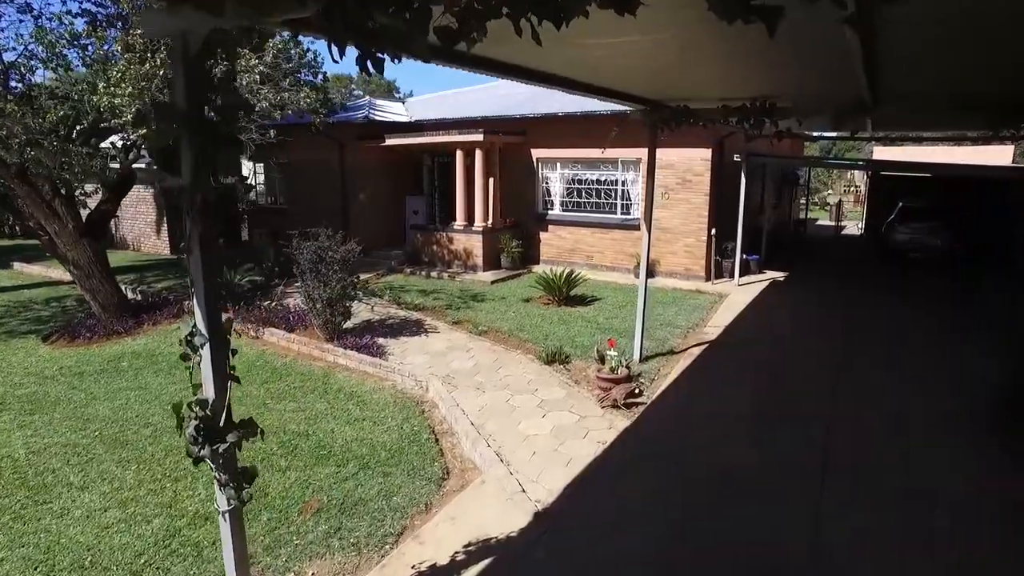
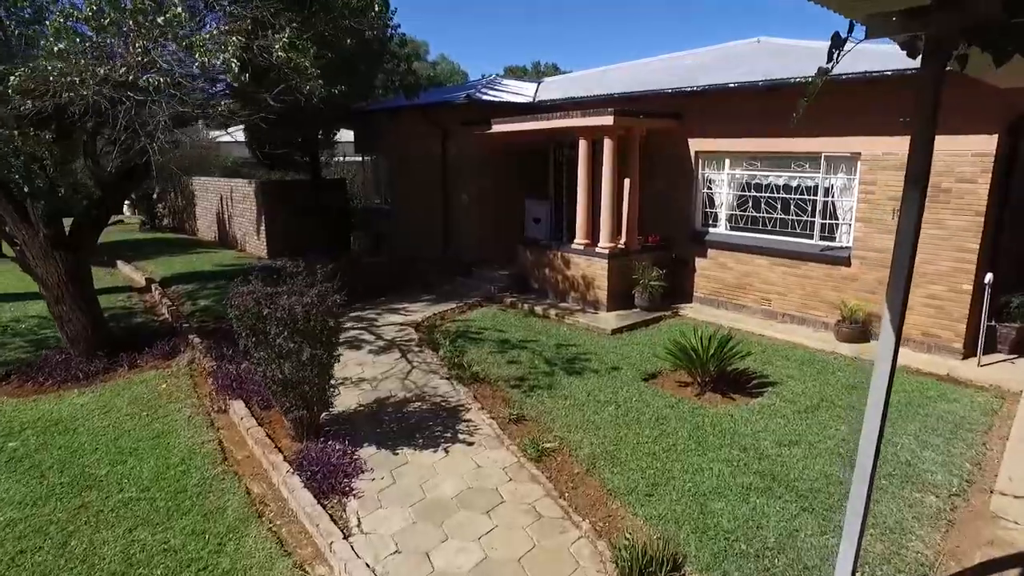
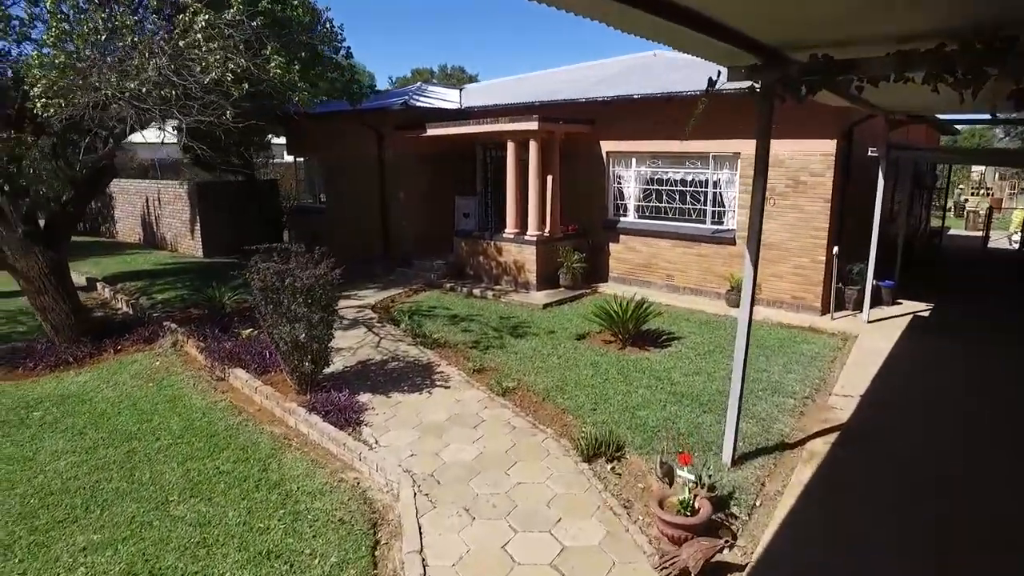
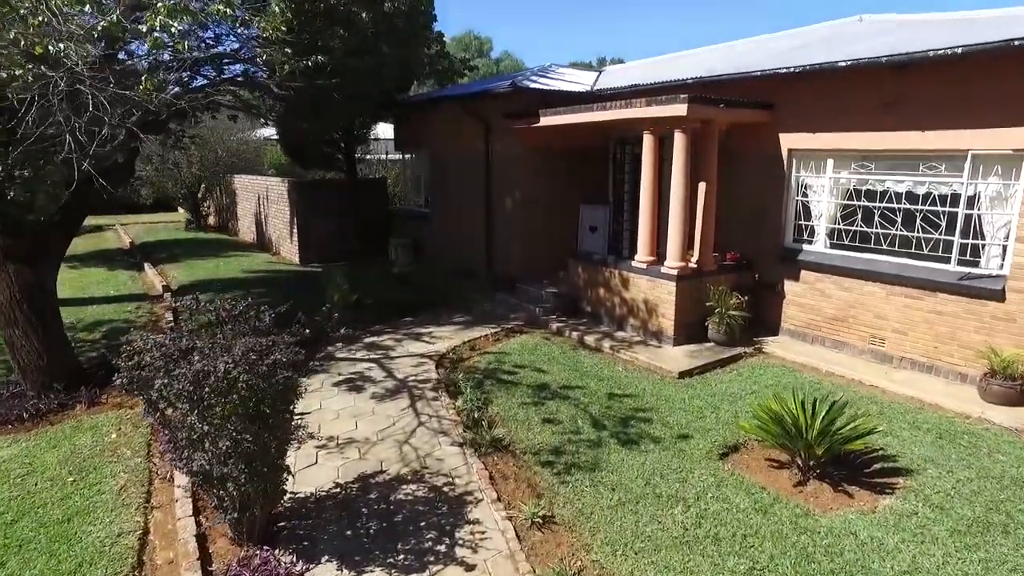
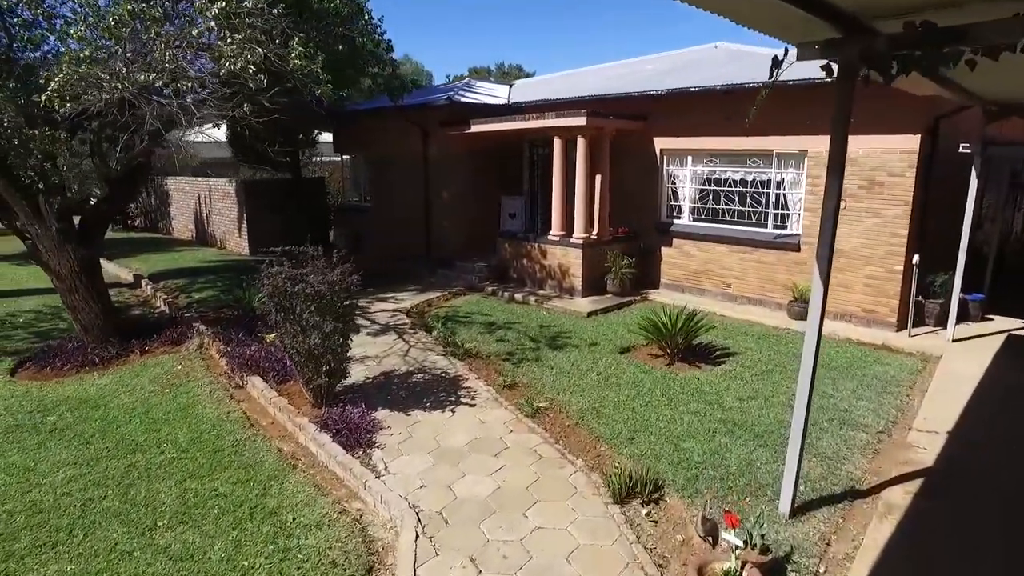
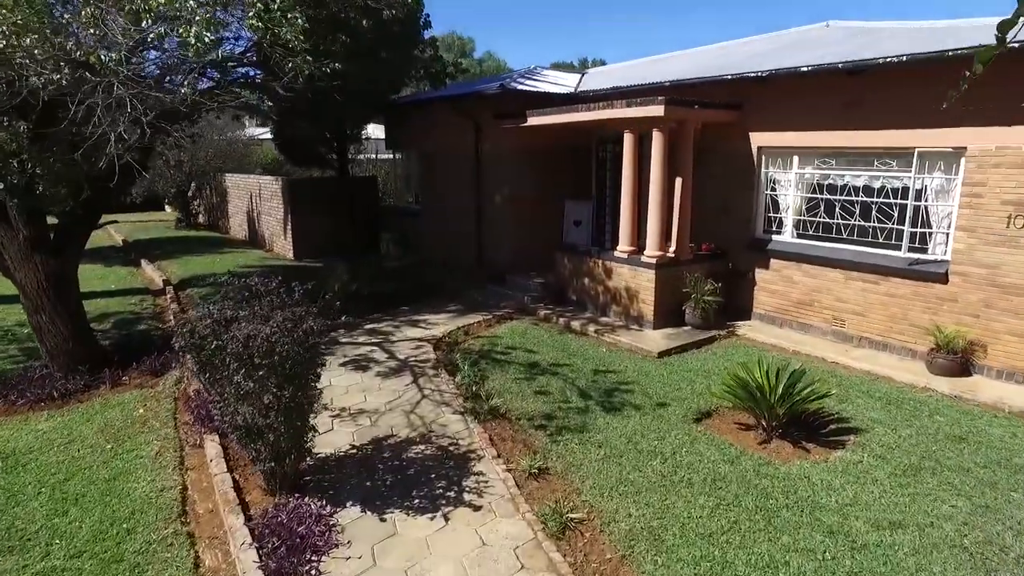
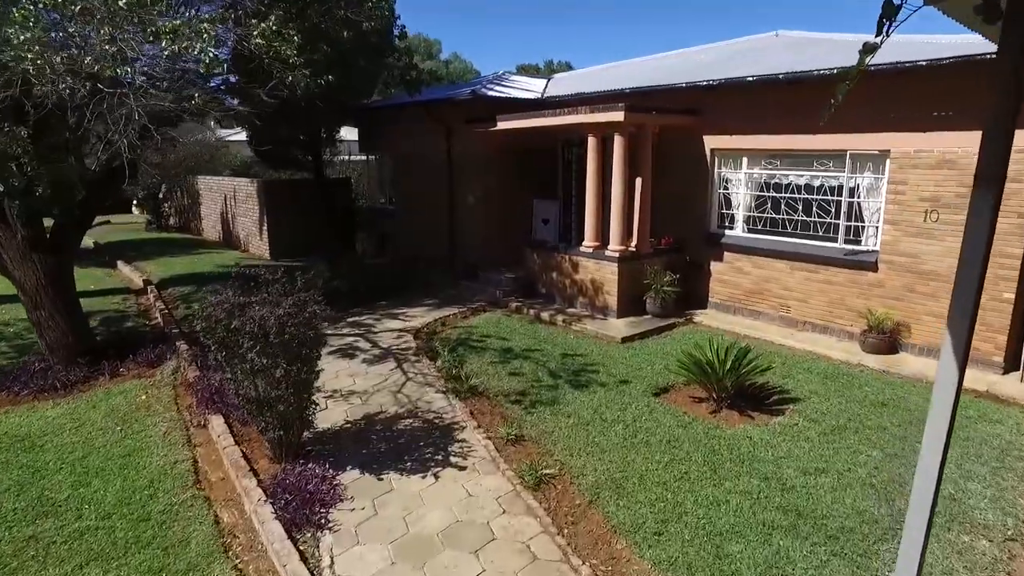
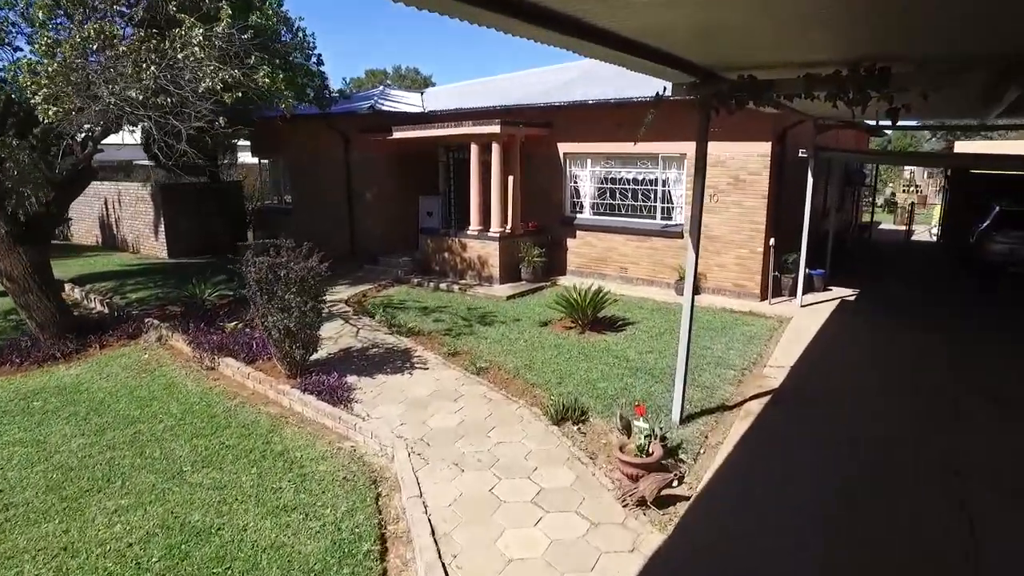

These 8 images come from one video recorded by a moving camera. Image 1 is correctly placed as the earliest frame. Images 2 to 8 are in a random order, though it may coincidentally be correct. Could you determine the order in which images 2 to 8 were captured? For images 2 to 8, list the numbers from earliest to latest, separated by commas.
8, 3, 5, 2, 7, 6, 4
